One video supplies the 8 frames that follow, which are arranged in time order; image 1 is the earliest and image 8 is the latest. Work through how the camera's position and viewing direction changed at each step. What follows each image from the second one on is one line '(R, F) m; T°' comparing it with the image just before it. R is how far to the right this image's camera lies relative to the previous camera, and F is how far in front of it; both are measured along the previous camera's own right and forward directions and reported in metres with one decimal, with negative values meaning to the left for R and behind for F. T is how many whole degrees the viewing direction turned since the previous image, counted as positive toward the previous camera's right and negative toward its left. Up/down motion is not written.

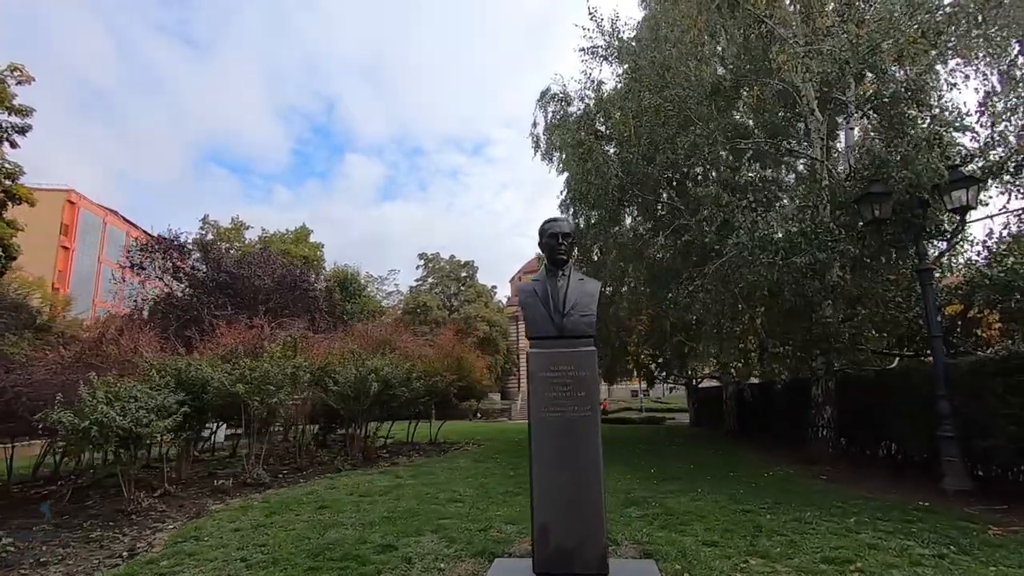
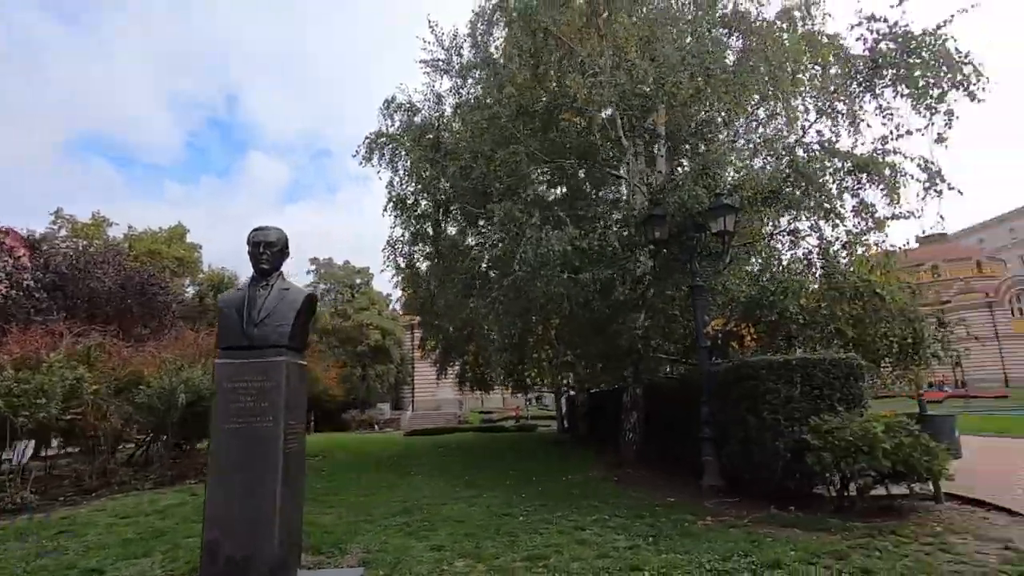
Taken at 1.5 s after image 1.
(+1.8, -0.3) m; +9°
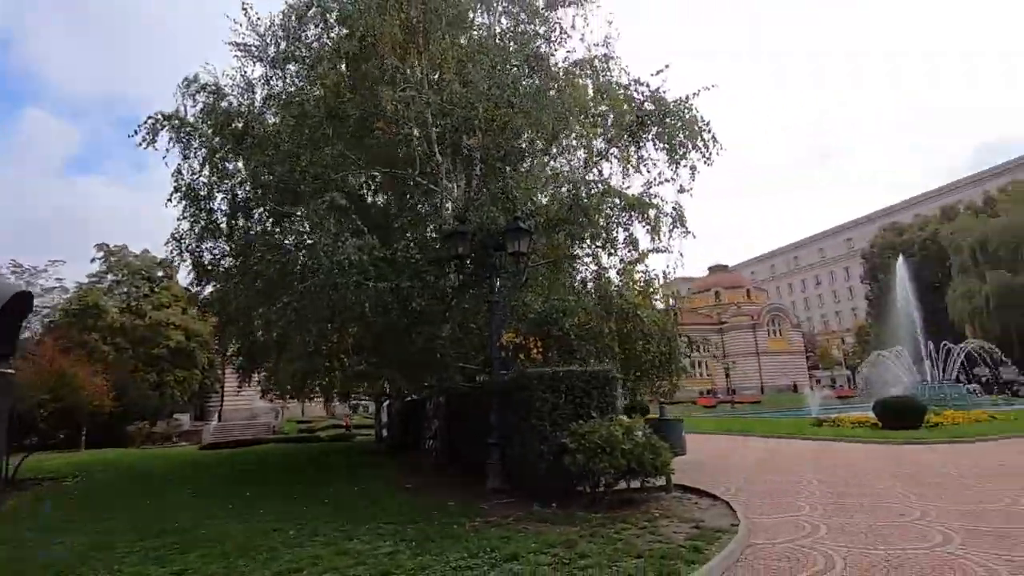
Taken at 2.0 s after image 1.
(+0.6, -0.3) m; +17°
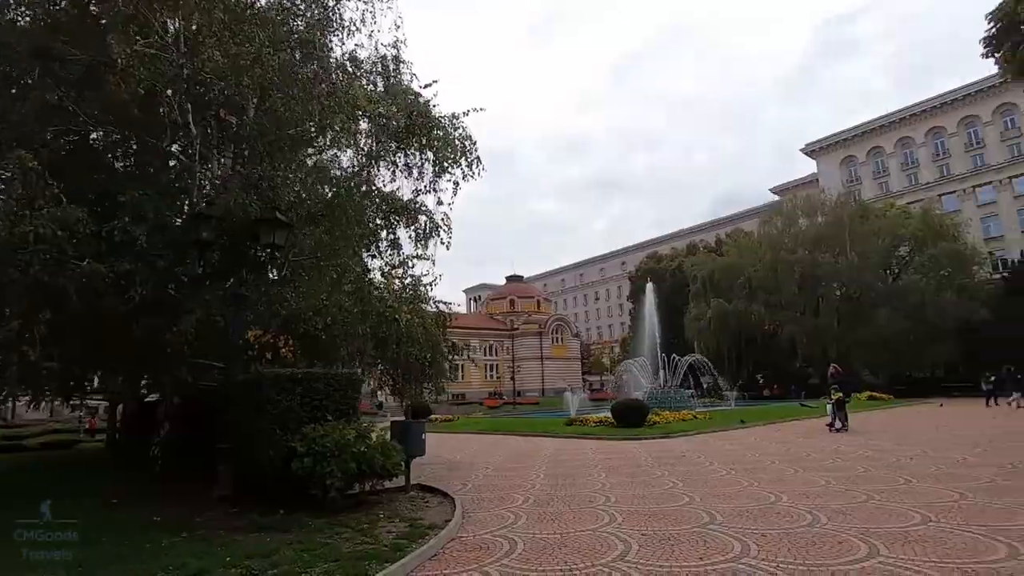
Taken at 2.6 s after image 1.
(+0.8, -0.3) m; +20°
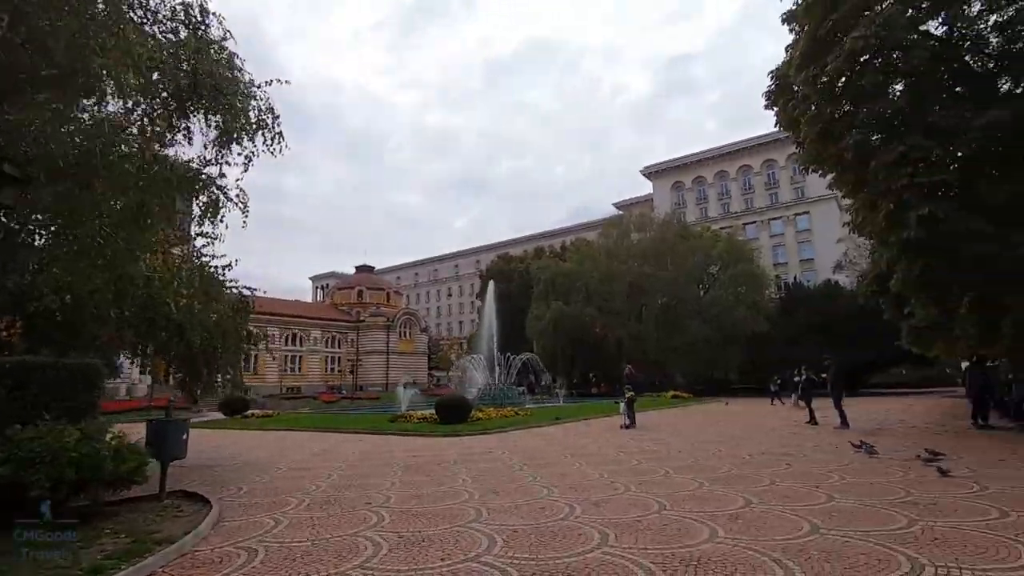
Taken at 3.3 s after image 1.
(+0.9, +0.1) m; +15°
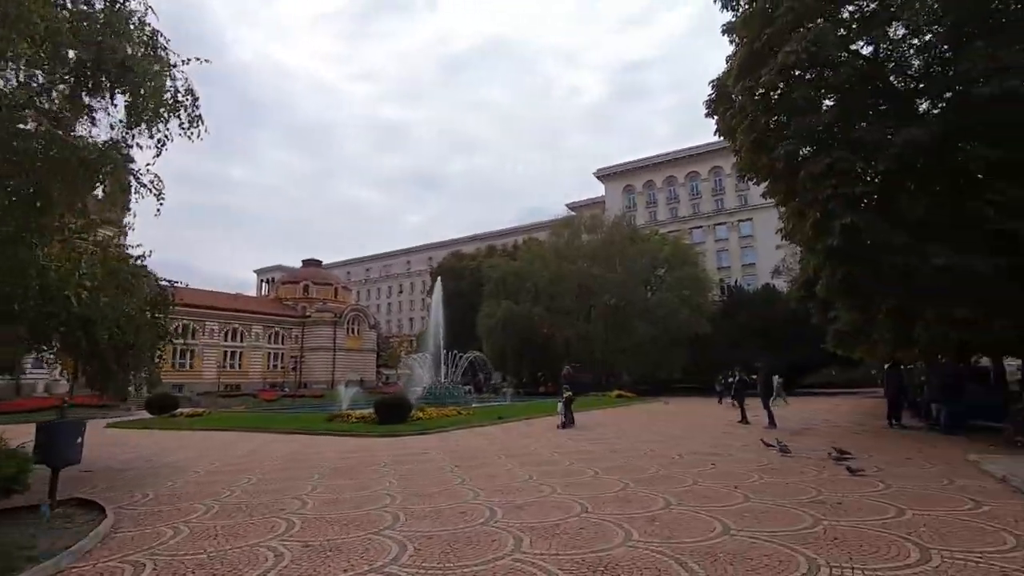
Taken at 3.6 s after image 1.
(+0.4, +0.1) m; +5°
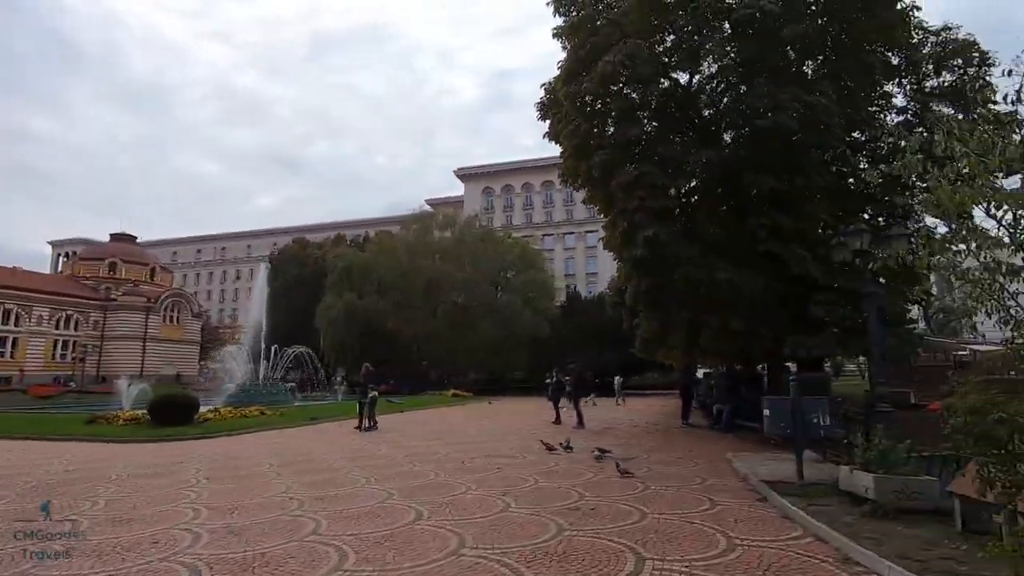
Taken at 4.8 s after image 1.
(+1.3, +0.6) m; +15°
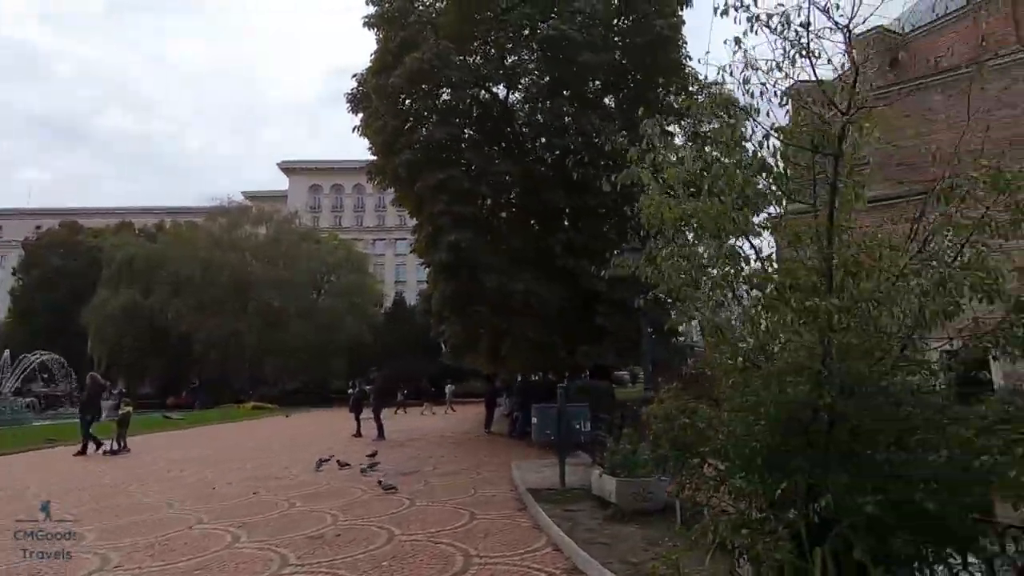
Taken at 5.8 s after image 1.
(+0.9, +0.4) m; +17°
